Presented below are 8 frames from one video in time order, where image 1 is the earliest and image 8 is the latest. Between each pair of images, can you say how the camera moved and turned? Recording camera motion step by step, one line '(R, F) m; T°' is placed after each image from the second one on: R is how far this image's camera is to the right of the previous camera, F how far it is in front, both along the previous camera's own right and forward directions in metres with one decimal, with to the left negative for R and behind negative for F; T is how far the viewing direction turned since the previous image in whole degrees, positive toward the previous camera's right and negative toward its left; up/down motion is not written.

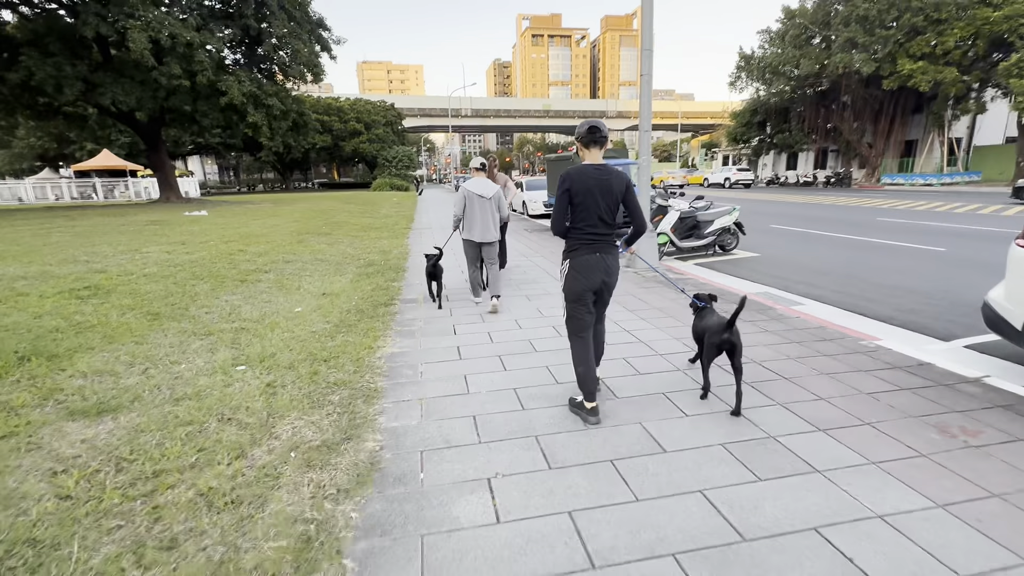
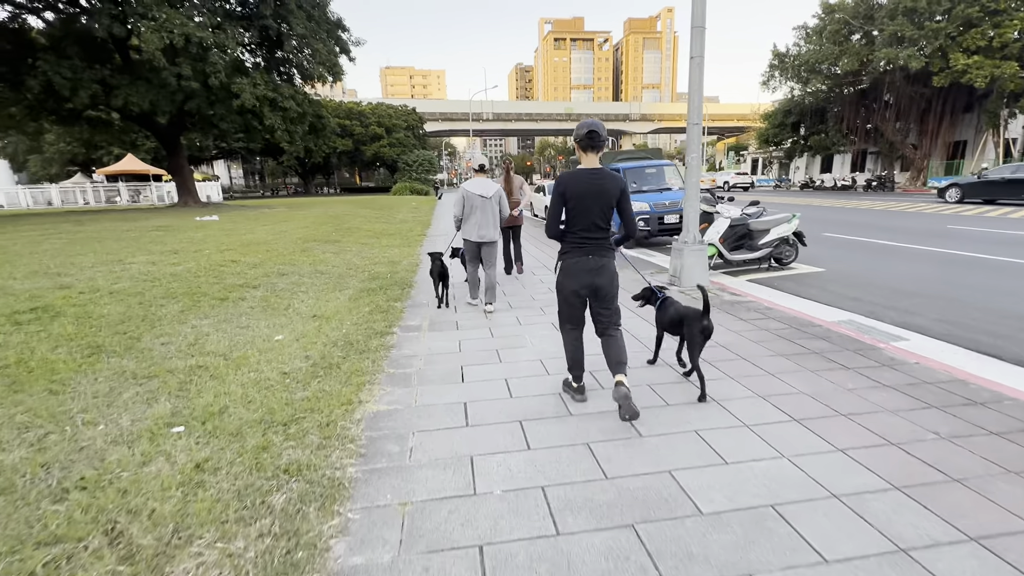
(0.0, +1.2) m; -2°
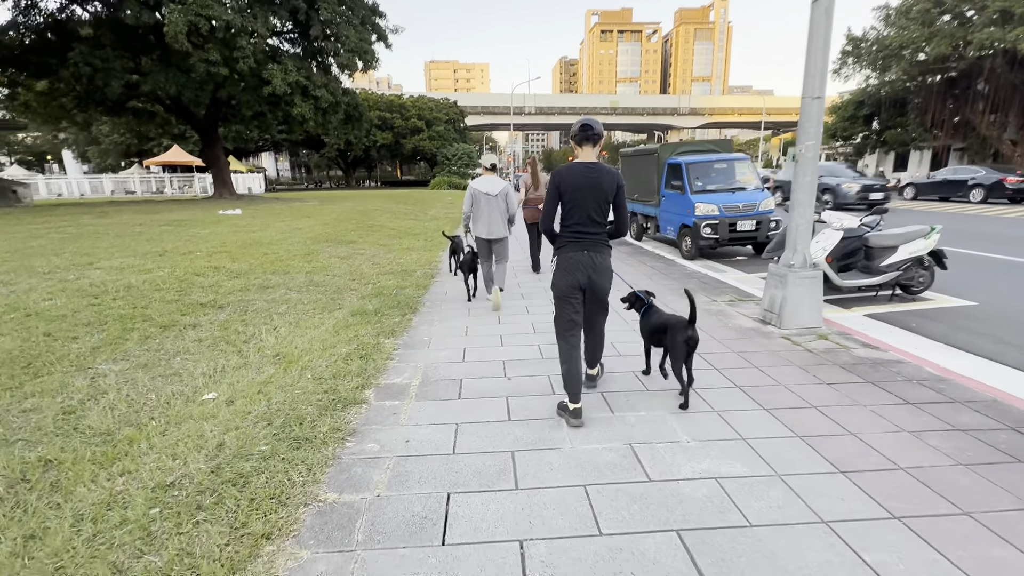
(0.0, +1.8) m; -5°
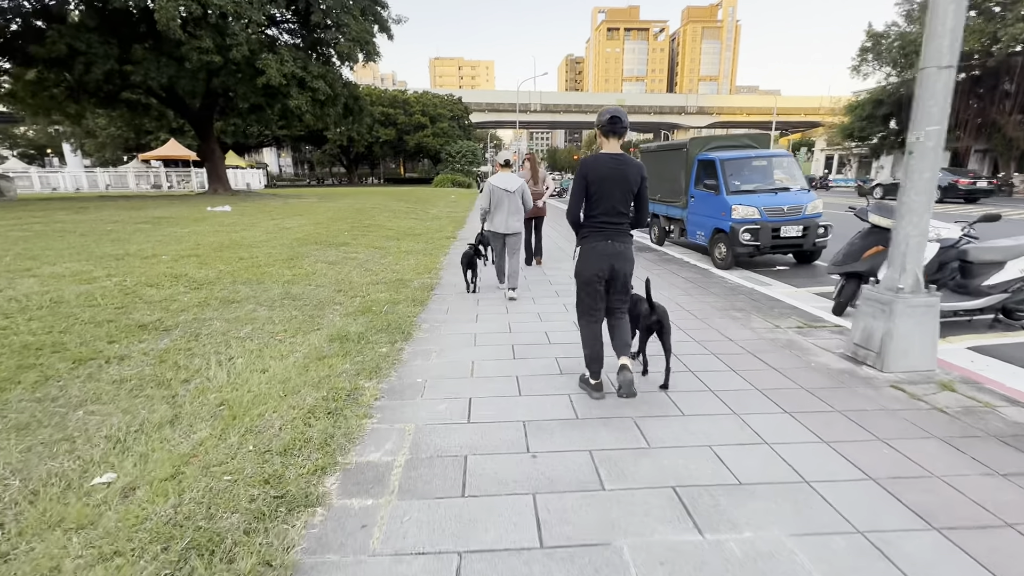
(-0.1, +1.2) m; 0°
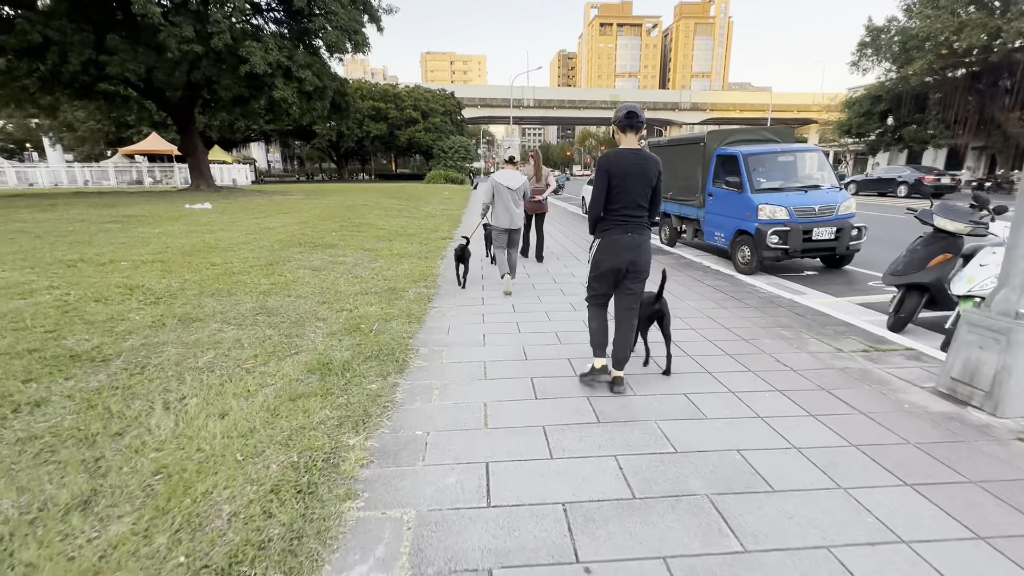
(-0.2, +0.8) m; +1°
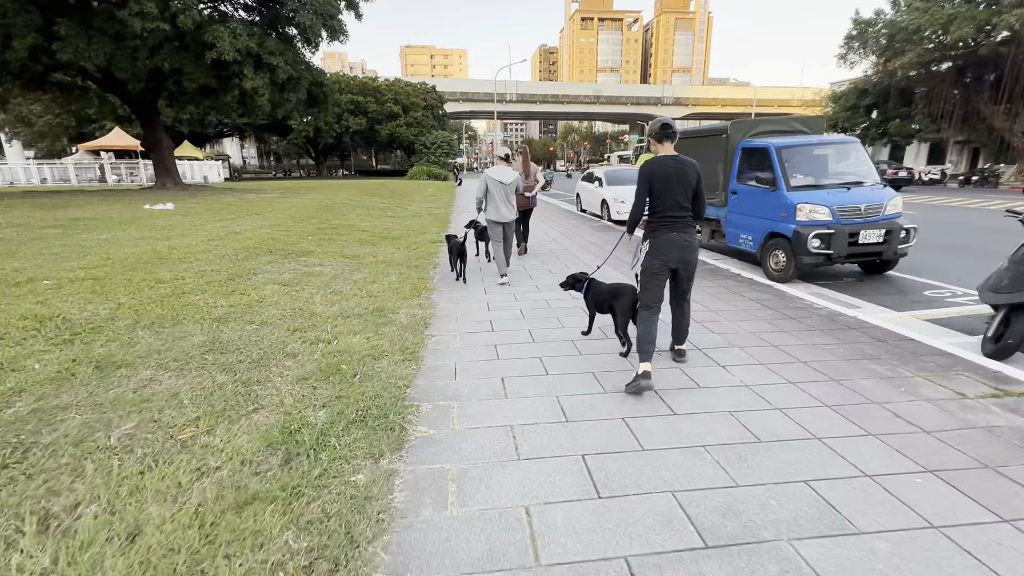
(-0.3, +1.1) m; +2°
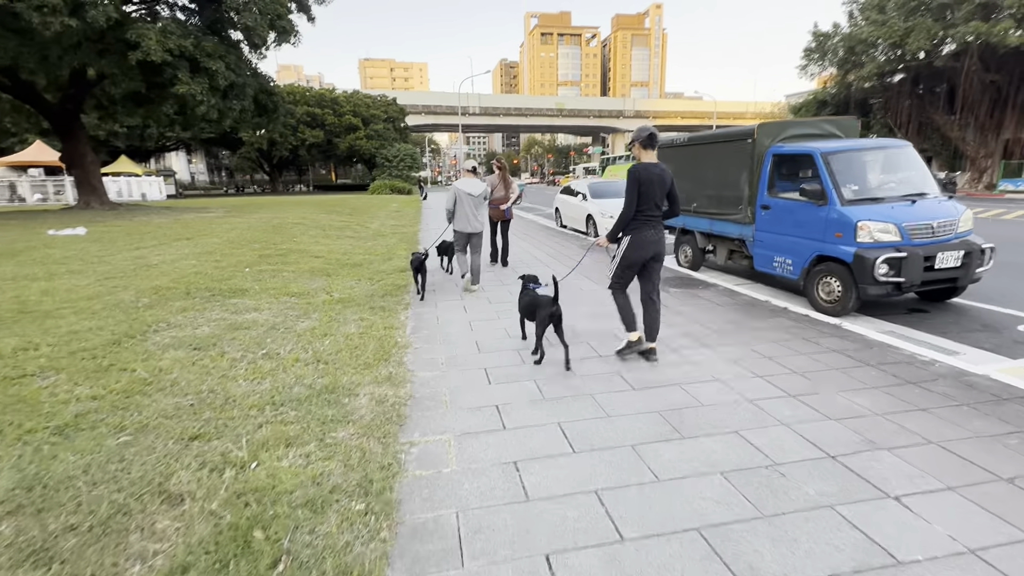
(-0.3, +1.6) m; +4°
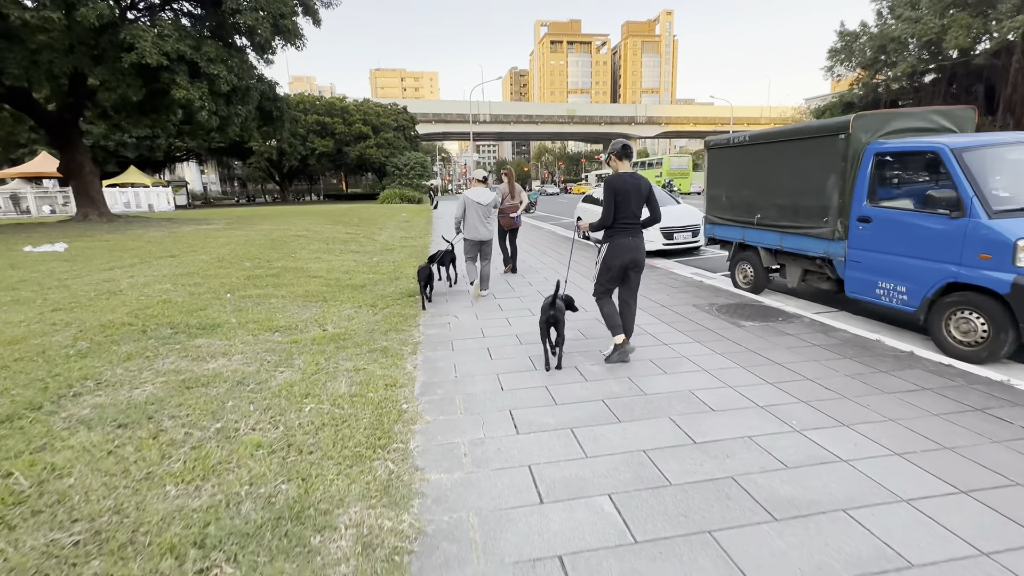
(-0.3, +1.3) m; -1°
